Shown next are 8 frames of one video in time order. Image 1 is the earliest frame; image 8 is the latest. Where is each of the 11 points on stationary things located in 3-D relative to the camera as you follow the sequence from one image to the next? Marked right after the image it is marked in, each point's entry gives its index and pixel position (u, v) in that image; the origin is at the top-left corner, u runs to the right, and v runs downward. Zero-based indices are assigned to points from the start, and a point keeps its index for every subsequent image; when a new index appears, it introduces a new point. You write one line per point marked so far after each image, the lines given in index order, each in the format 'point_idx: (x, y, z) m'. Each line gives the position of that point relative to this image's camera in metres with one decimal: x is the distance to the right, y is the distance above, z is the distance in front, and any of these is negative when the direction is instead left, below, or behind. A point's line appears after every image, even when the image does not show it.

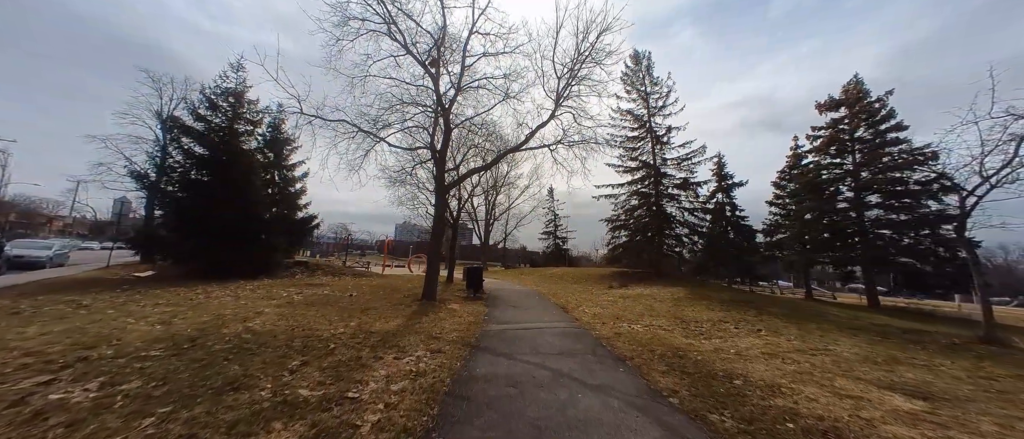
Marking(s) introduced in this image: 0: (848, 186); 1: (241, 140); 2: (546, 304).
0: (+16.3, +1.7, +15.1) m
1: (-15.3, +4.4, +17.6) m
2: (+1.2, -3.1, +11.4) m
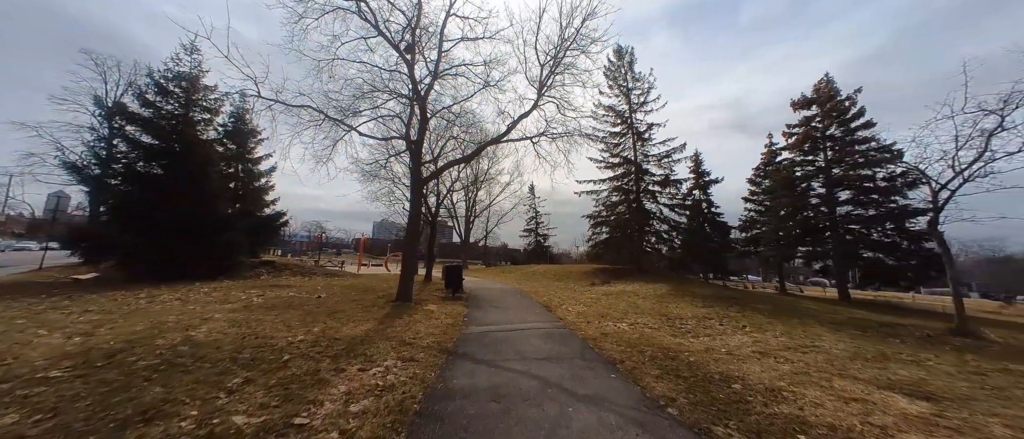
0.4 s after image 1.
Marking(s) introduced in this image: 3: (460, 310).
0: (+15.4, +1.9, +15.6) m
1: (-16.3, +4.6, +16.2) m
2: (+0.6, -2.9, +10.9) m
3: (-1.5, -2.7, +9.4) m
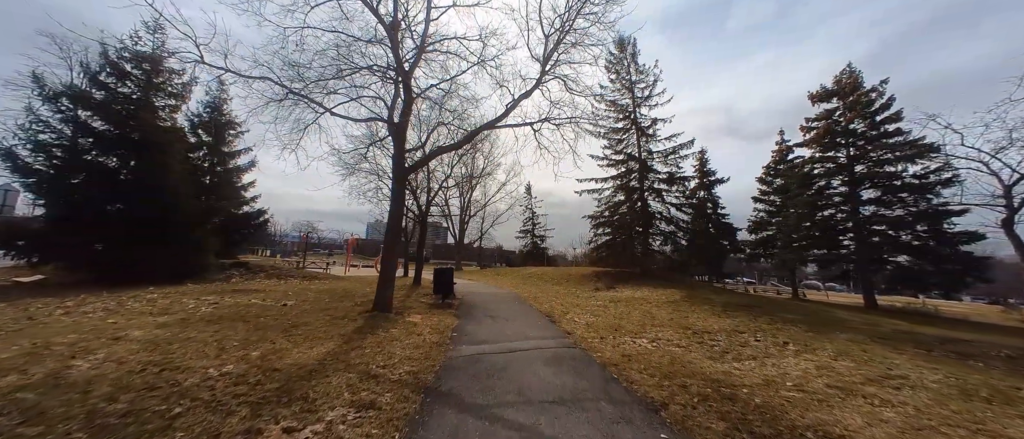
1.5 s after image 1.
0: (+15.3, +1.8, +14.5) m
1: (-16.4, +4.8, +14.6) m
2: (+0.5, -2.8, +9.6) m
3: (-1.6, -2.6, +8.0) m
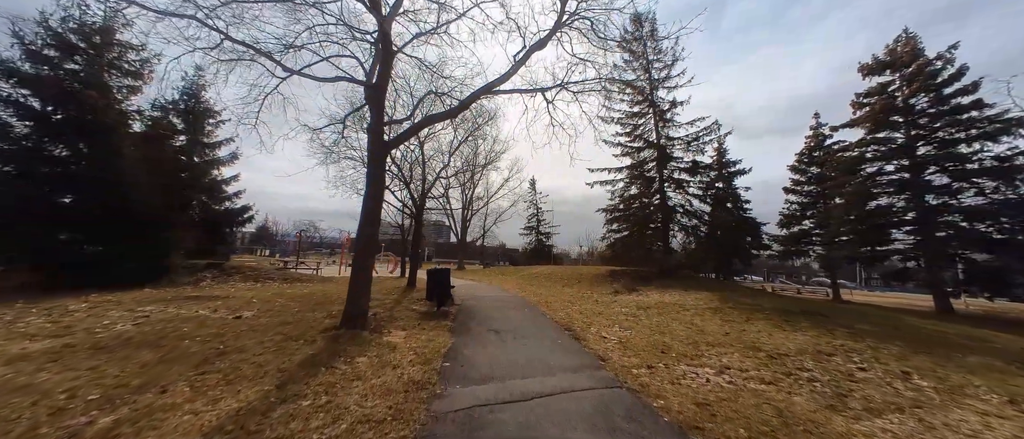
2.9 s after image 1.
0: (+15.5, +2.2, +12.5) m
1: (-16.1, +5.0, +12.8) m
2: (+0.7, -2.6, +7.7) m
3: (-1.4, -2.4, +6.1) m
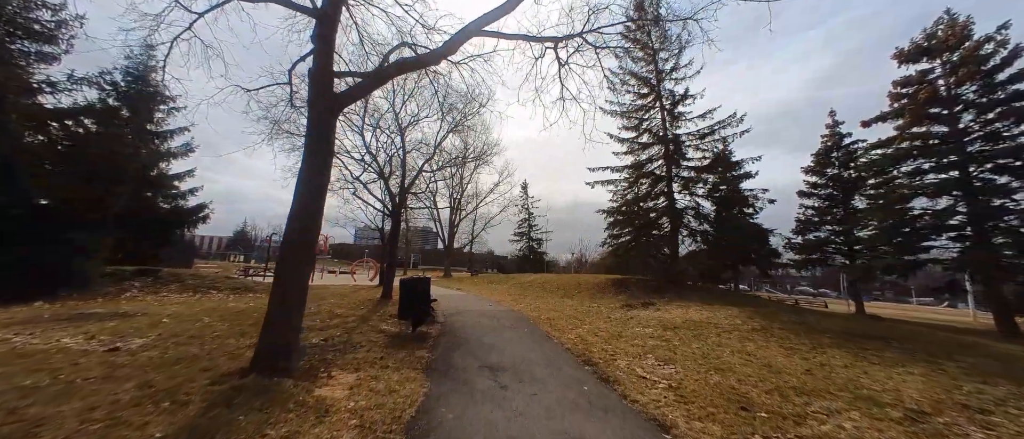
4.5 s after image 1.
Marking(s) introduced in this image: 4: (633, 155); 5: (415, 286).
0: (+15.4, +2.0, +11.1) m
1: (-16.3, +5.1, +10.3) m
2: (+0.7, -2.5, +5.7) m
3: (-1.3, -2.2, +4.0) m
4: (+6.8, +3.6, +17.7) m
5: (-2.5, -1.7, +7.9) m
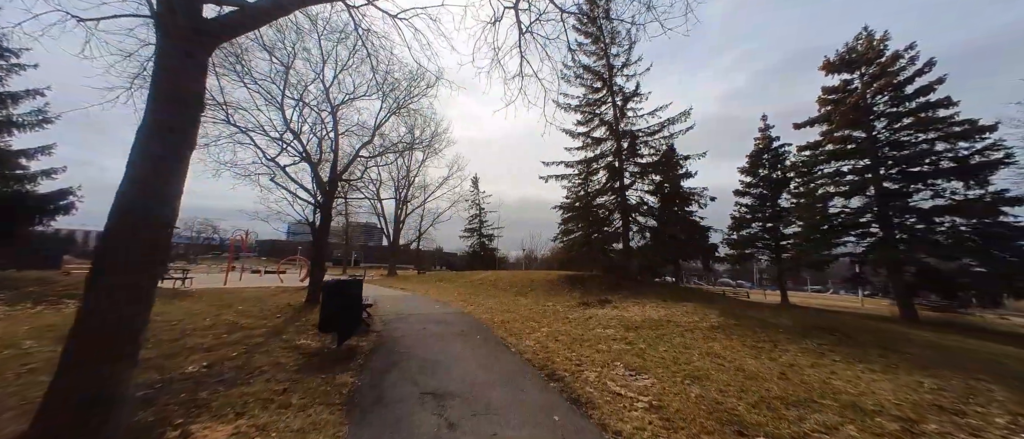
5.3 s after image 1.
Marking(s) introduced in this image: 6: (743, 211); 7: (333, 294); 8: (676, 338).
0: (+13.7, +2.1, +12.3) m
1: (-17.4, +5.5, +6.6) m
2: (0.0, -2.3, +4.7) m
3: (-1.8, -2.0, +2.8) m
4: (+4.2, +3.9, +17.5) m
5: (-3.5, -1.5, +6.4) m
6: (+13.2, +0.4, +17.9) m
7: (-3.6, -1.5, +6.4) m
8: (+3.5, -2.5, +6.7) m
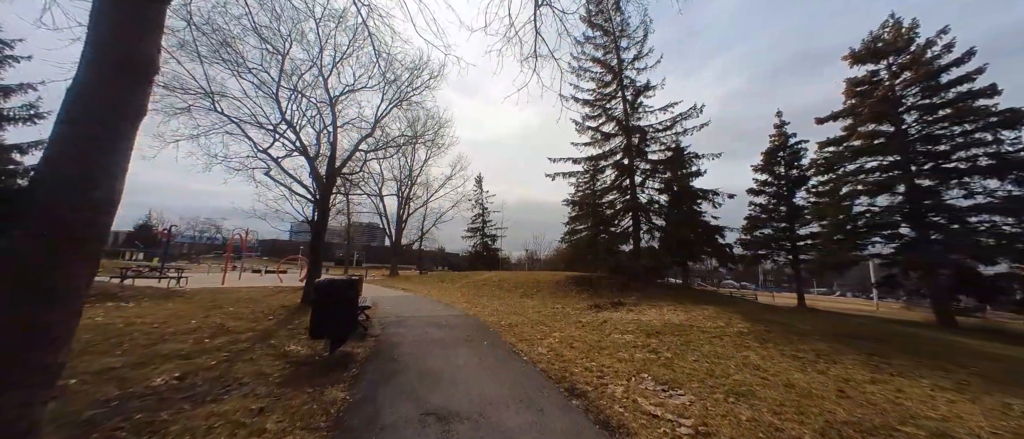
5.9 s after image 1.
0: (+13.9, +2.2, +11.6) m
1: (-17.2, +5.7, +6.1) m
2: (+0.2, -2.2, +4.1) m
3: (-1.6, -1.9, +2.2) m
4: (+4.5, +3.9, +16.9) m
5: (-3.3, -1.3, +5.8) m
6: (+13.5, +0.5, +17.2) m
7: (-3.4, -1.4, +5.8) m
8: (+3.7, -2.4, +6.1) m
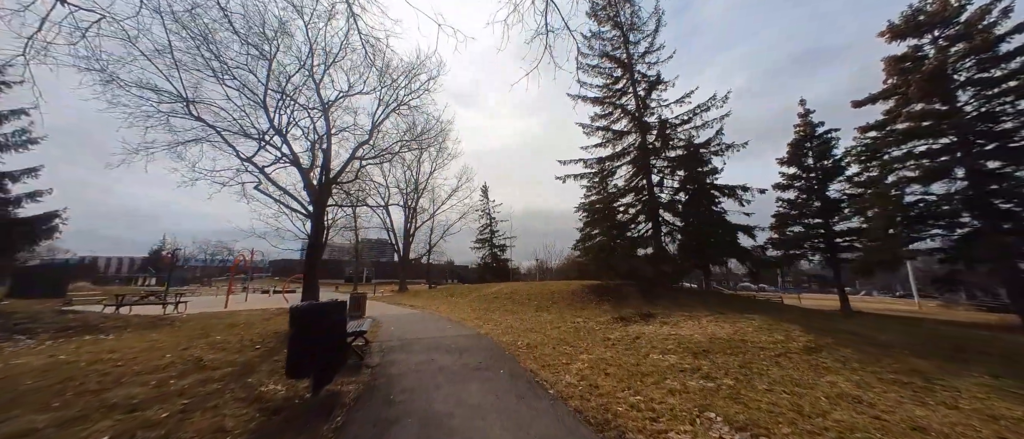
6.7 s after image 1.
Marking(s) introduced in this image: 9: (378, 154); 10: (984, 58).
0: (+14.2, +2.5, +10.4) m
1: (-17.1, +4.9, +5.6) m
2: (+0.5, -2.2, +3.1) m
3: (-1.4, -1.9, +1.2) m
4: (+4.8, +3.7, +15.9) m
5: (-3.0, -1.5, +4.9) m
6: (+14.0, +0.6, +16.0) m
7: (-3.1, -1.6, +4.9) m
8: (+4.0, -2.3, +4.9) m
9: (-5.7, +2.7, +13.2) m
10: (+14.6, +5.0, +9.7) m
